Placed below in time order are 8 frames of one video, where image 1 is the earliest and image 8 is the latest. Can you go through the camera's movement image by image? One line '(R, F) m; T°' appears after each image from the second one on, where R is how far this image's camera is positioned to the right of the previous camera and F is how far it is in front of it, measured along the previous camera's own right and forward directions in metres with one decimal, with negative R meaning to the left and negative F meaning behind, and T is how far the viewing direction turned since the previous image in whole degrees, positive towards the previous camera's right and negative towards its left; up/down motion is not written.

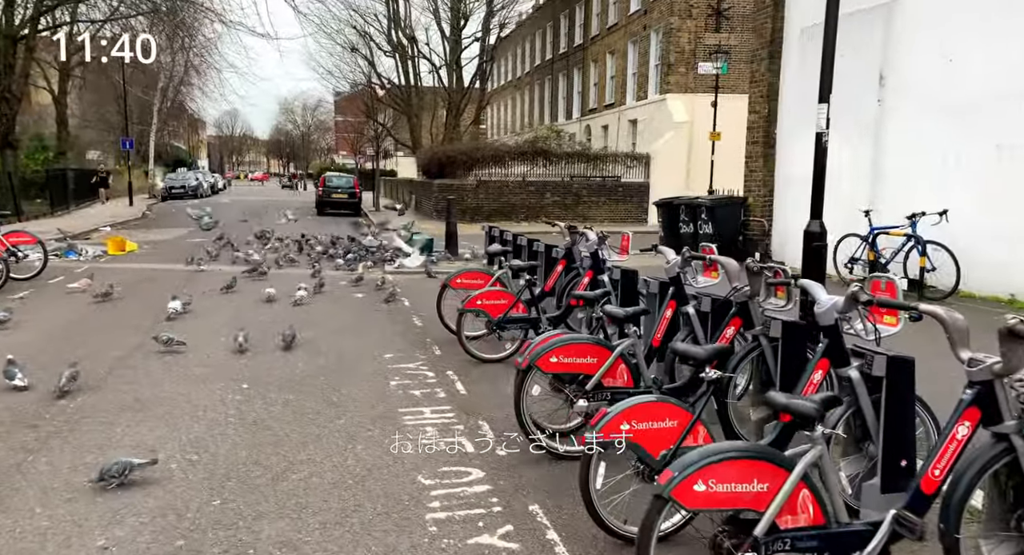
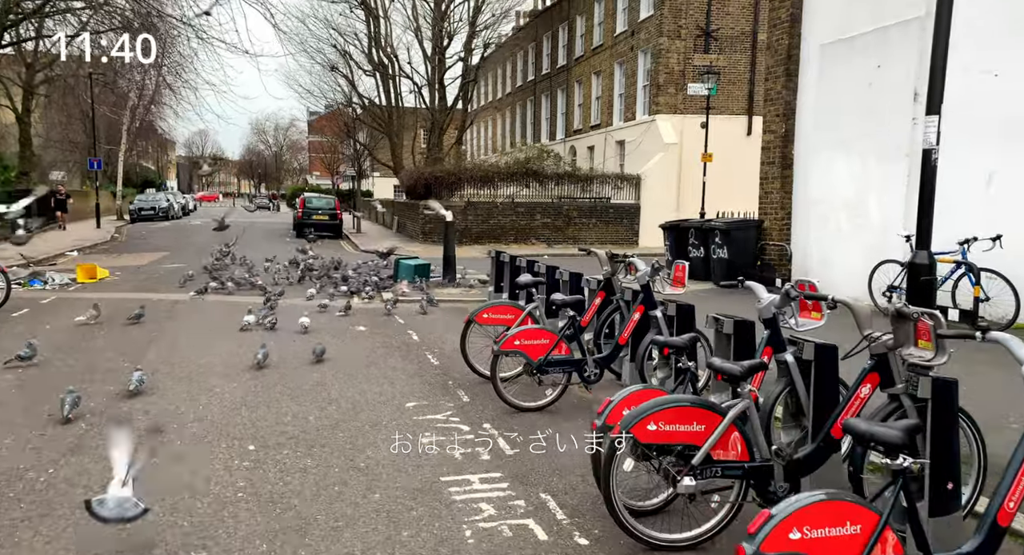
(-0.5, +0.9) m; +2°
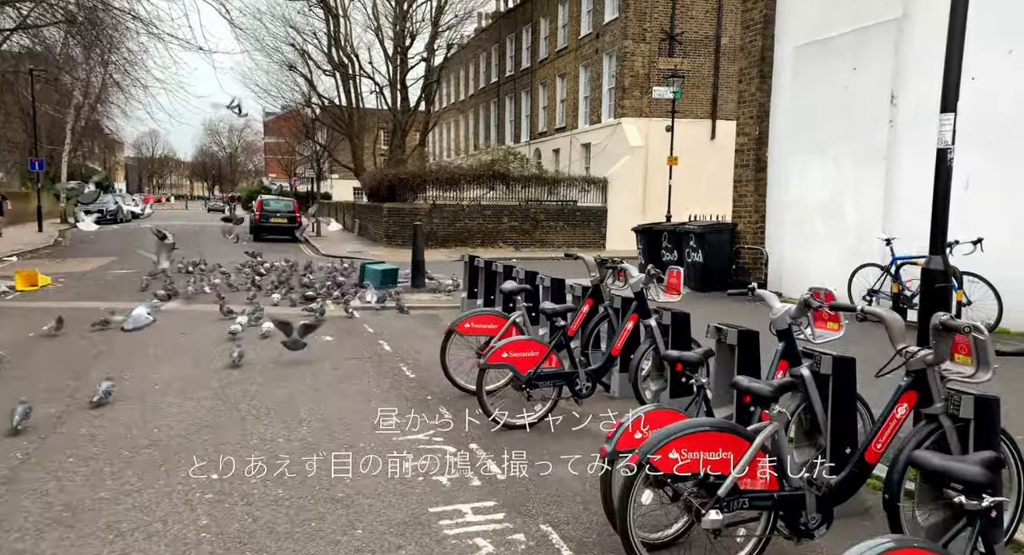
(-0.2, +0.4) m; +3°
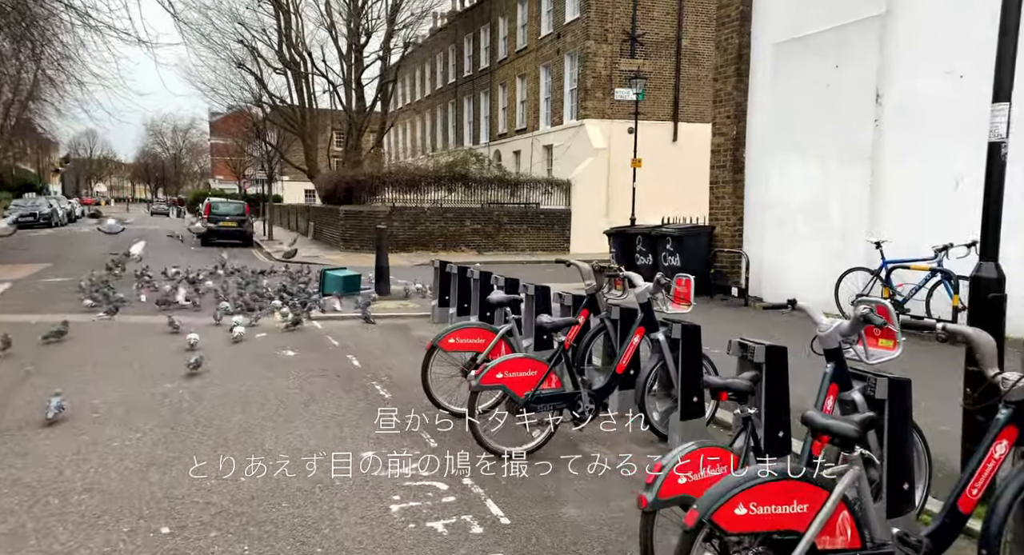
(-0.2, +0.6) m; +3°
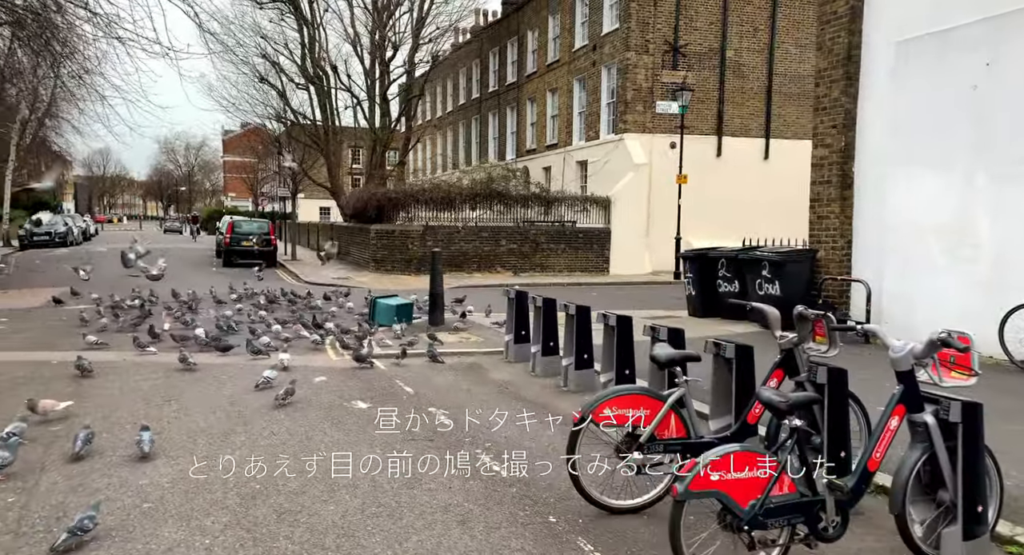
(-0.9, +1.4) m; -1°
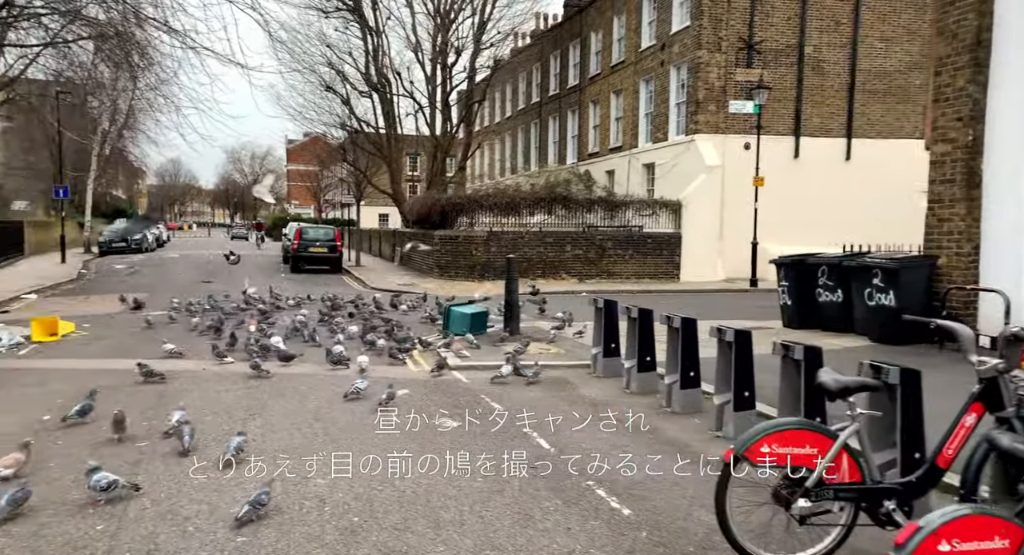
(-0.4, +0.7) m; -4°
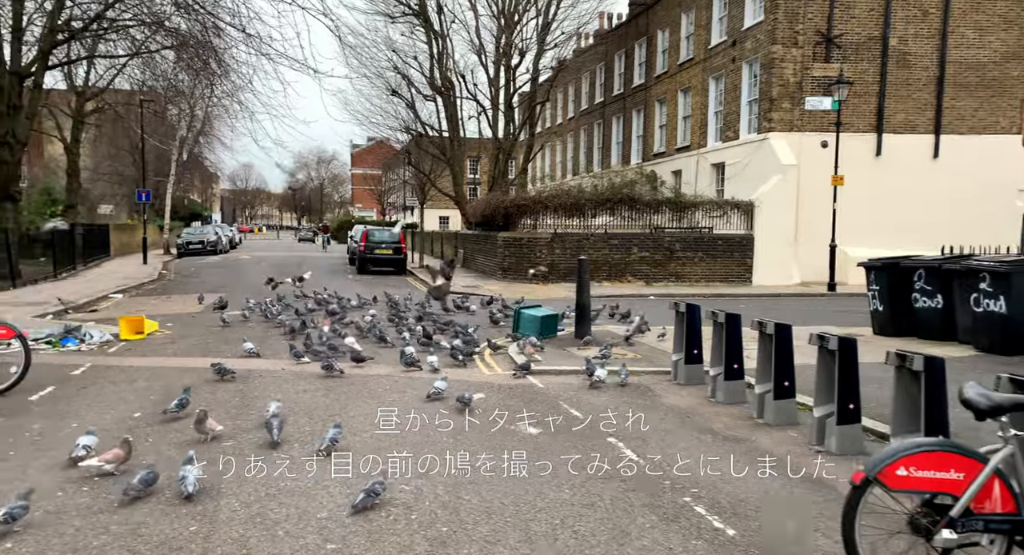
(-0.2, +0.4) m; -4°
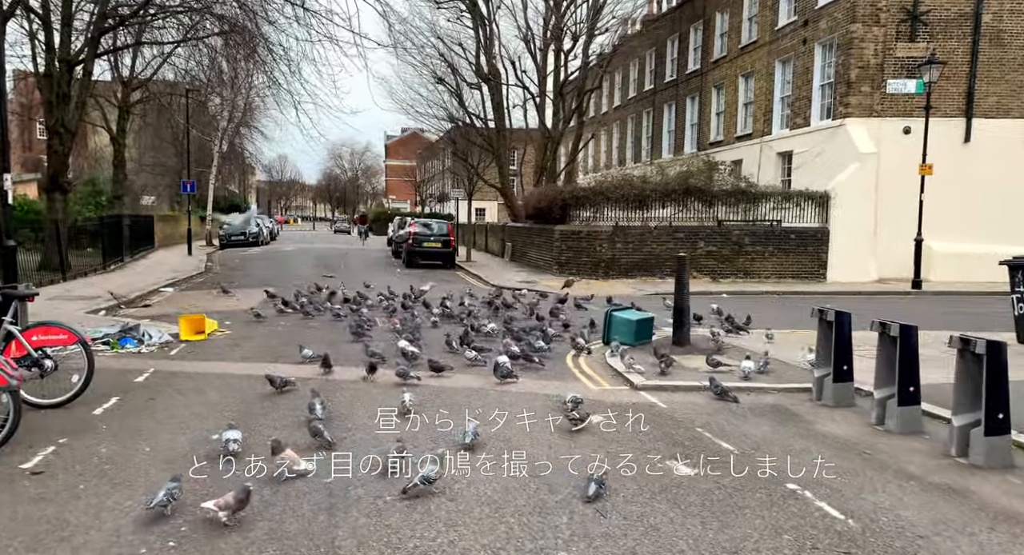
(-0.8, +1.2) m; -2°
